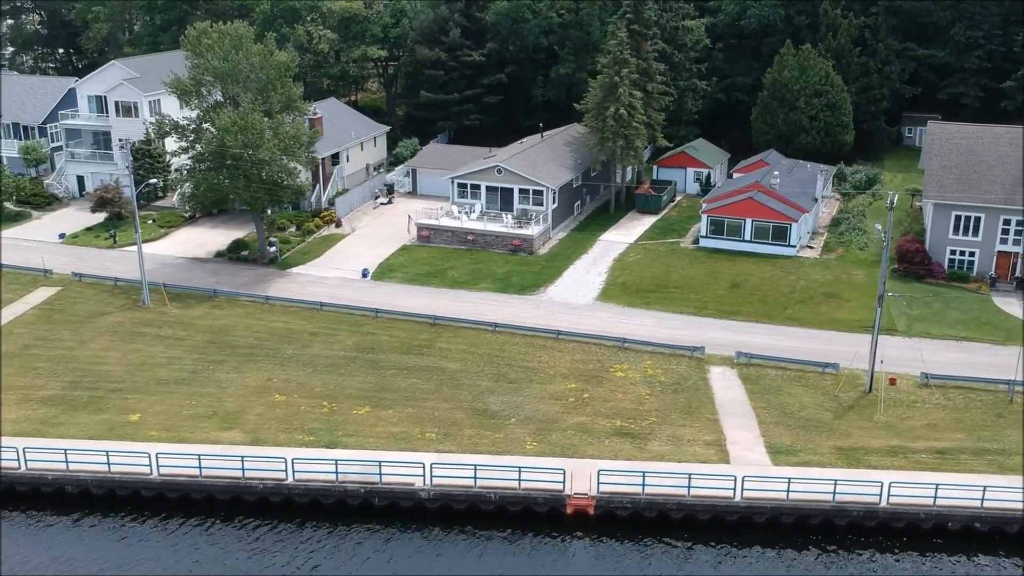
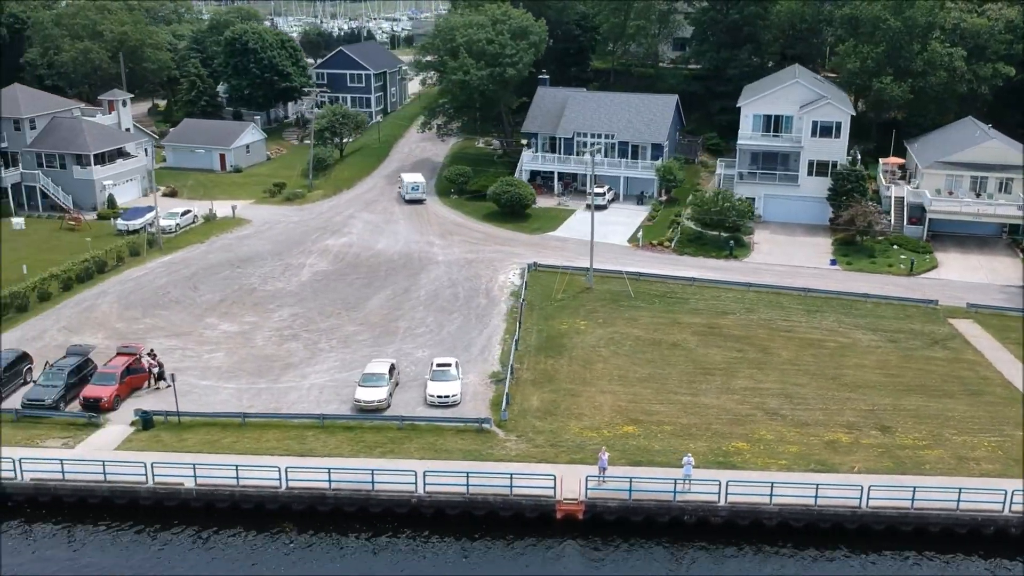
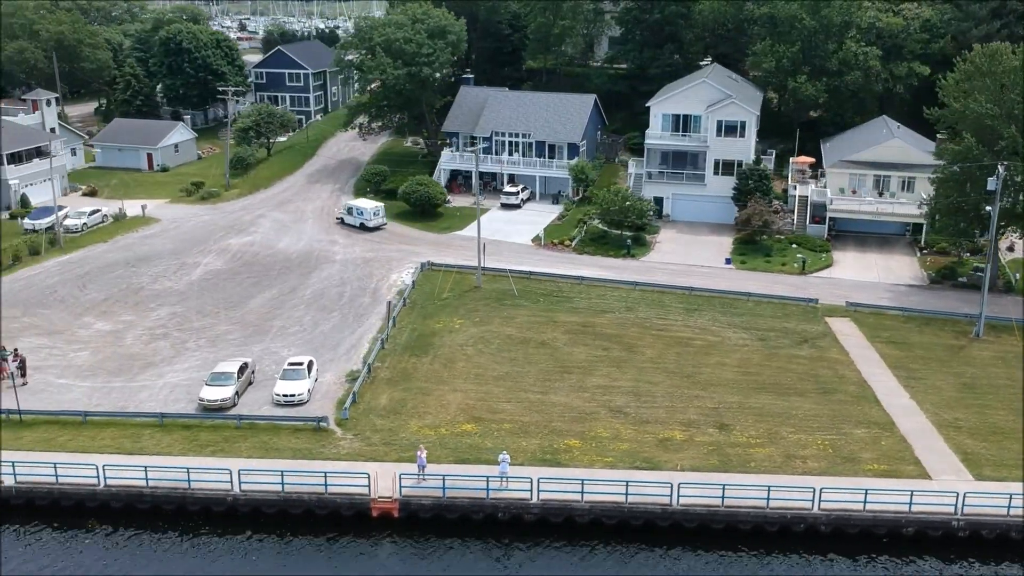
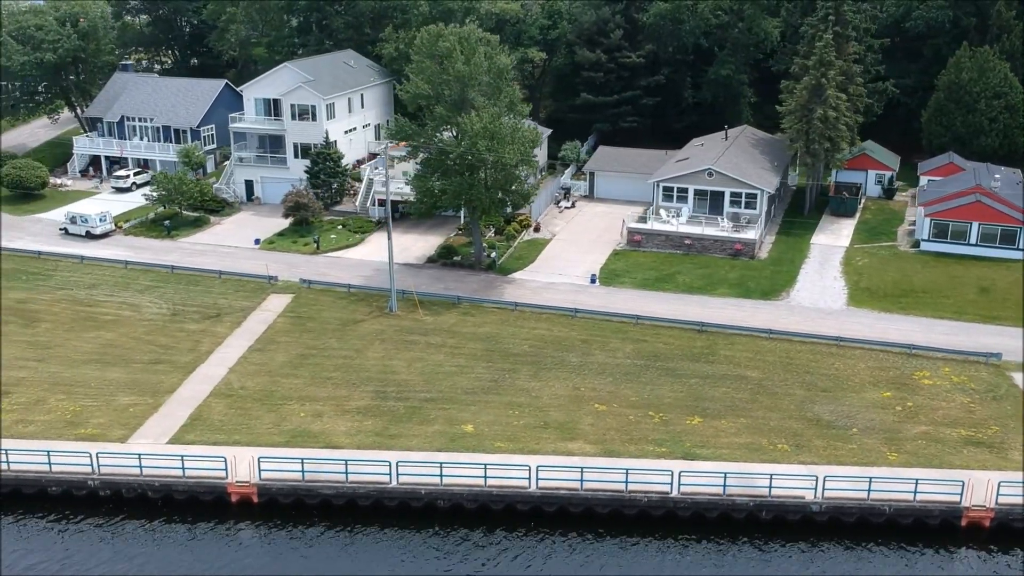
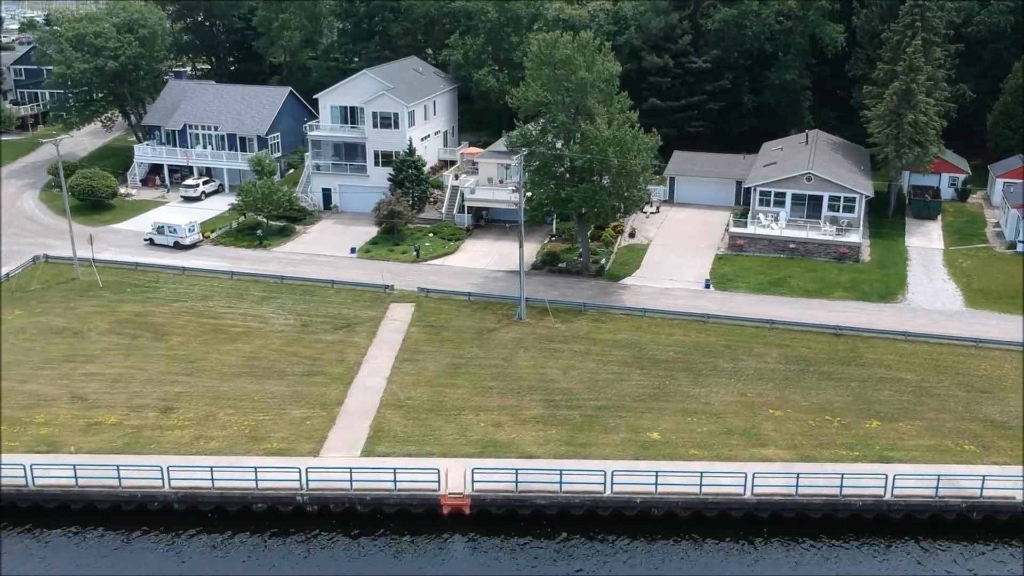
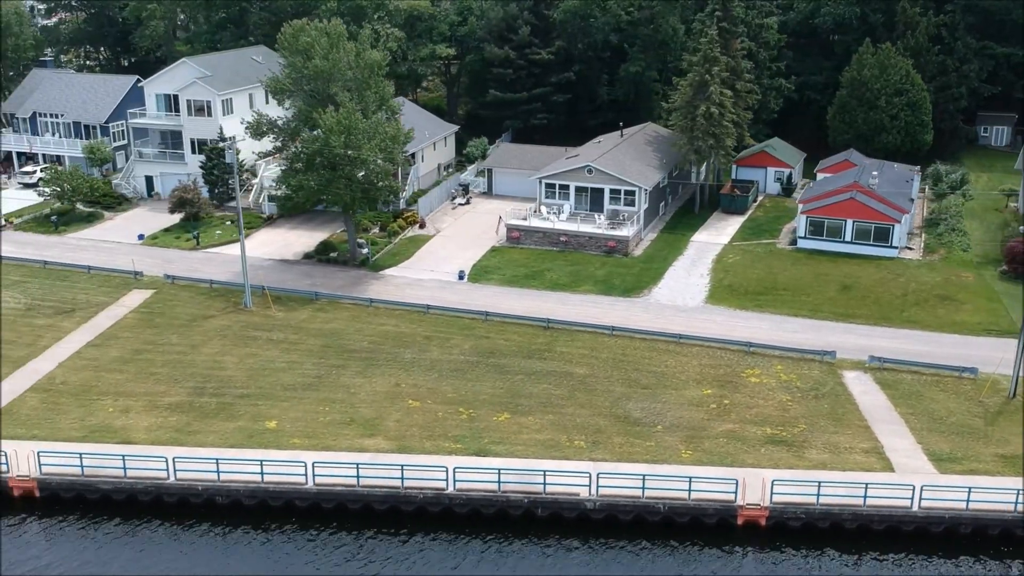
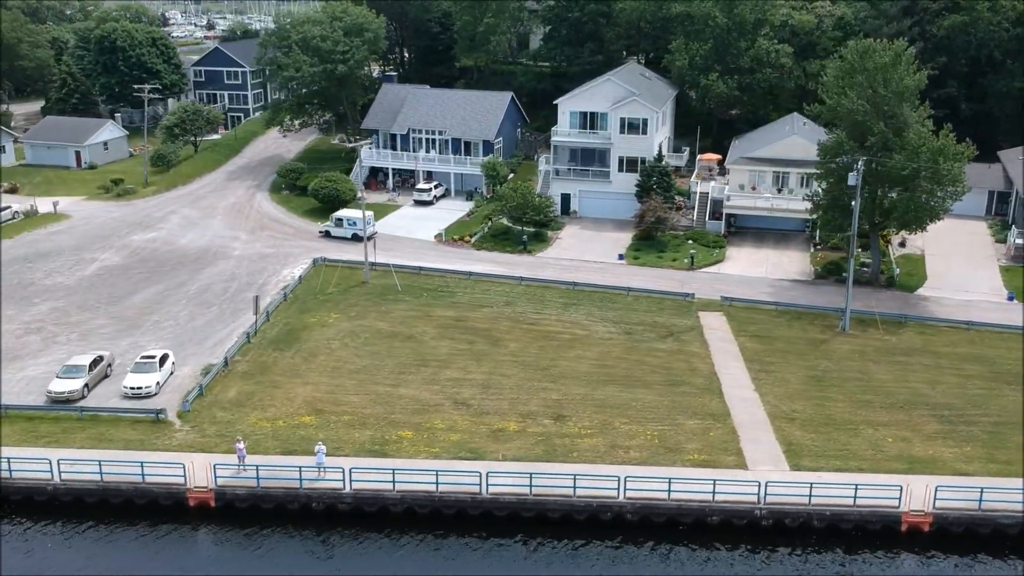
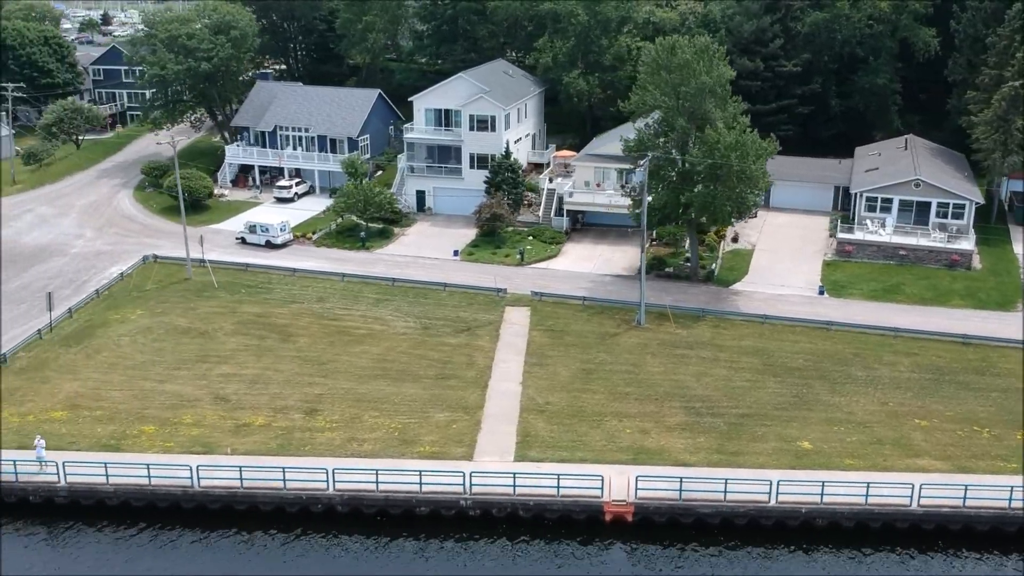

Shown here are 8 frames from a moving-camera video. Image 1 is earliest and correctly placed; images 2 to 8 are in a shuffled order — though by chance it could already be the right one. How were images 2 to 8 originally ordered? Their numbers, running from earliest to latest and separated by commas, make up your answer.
6, 4, 5, 8, 7, 3, 2
